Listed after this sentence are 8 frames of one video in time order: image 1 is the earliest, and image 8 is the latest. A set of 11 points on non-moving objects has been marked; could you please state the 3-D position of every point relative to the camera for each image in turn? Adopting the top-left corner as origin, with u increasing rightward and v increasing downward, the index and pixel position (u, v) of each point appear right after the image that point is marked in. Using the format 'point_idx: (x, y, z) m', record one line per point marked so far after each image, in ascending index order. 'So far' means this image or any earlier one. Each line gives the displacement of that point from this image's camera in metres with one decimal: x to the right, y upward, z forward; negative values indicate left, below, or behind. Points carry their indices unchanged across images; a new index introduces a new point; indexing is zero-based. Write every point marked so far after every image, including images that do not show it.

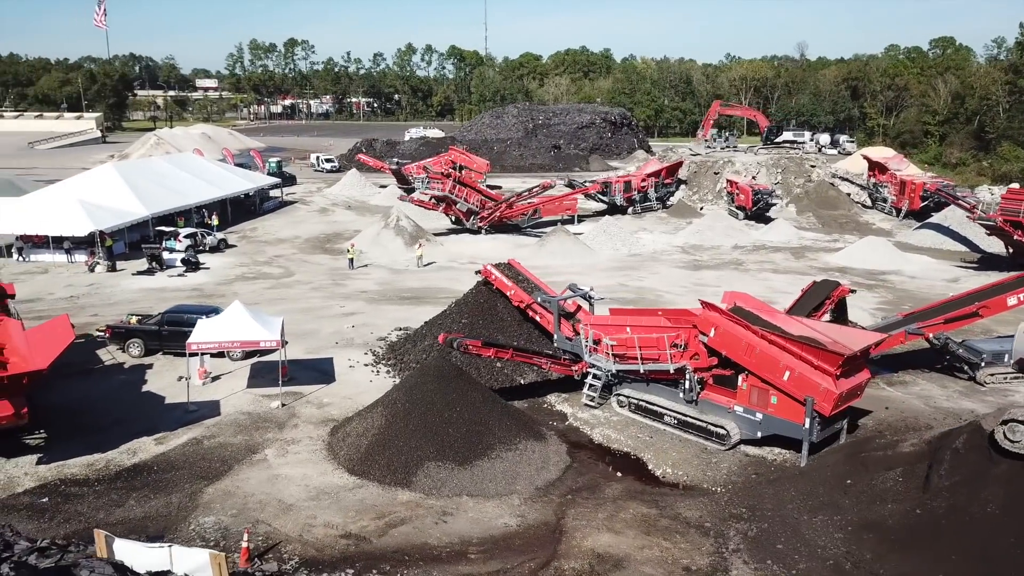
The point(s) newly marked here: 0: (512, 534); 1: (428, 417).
0: (0.0, -3.2, +10.6) m
1: (-1.3, -2.0, +12.5) m
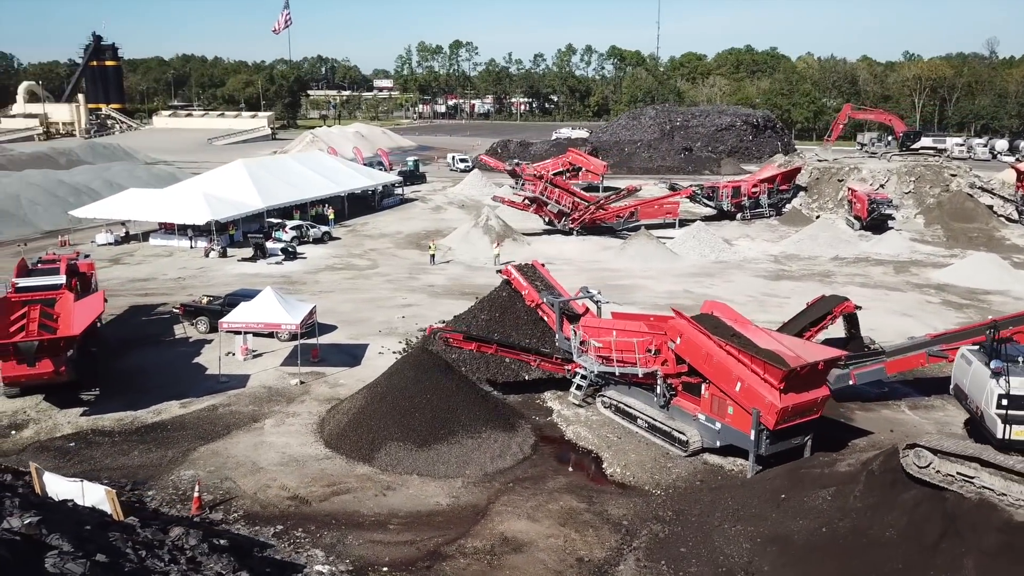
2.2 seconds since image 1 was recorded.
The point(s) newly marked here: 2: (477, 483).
0: (-1.0, -3.1, +11.5) m
1: (-1.8, -1.9, +13.6) m
2: (-0.6, -2.9, +12.4) m
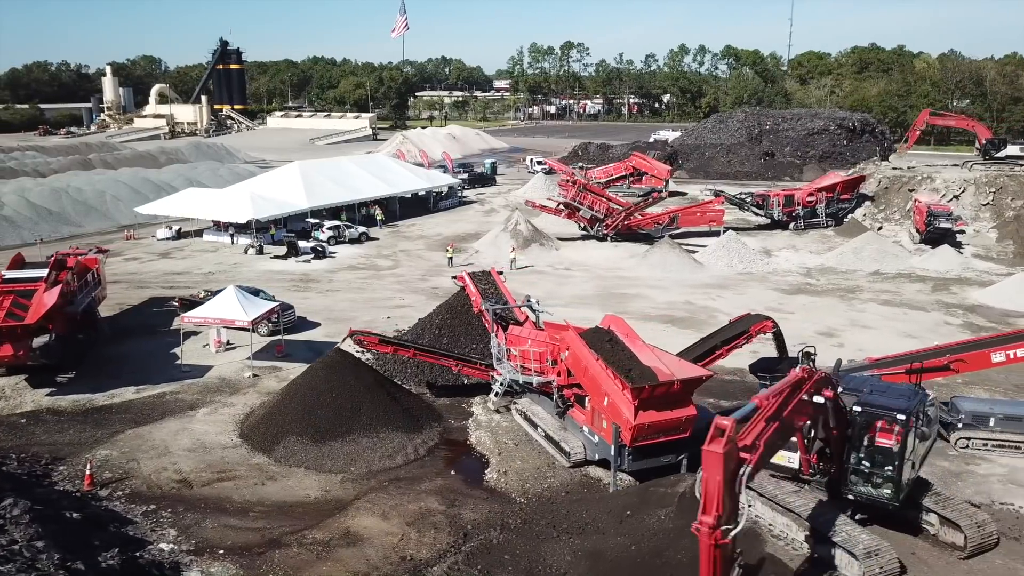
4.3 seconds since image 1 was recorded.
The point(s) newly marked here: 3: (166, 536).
0: (-3.1, -3.2, +12.3) m
1: (-3.6, -2.0, +14.5) m
2: (-2.5, -3.1, +13.1) m
3: (-4.7, -3.4, +11.2) m
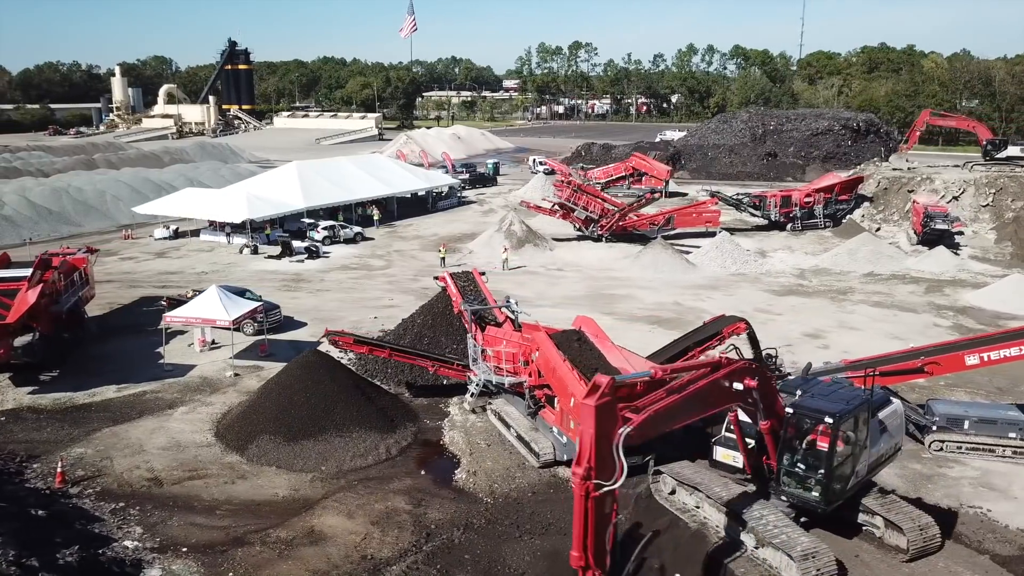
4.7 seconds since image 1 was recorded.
0: (-3.6, -3.2, +12.4) m
1: (-4.0, -2.0, +14.6) m
2: (-3.0, -3.1, +13.2) m
3: (-5.3, -3.4, +11.3) m
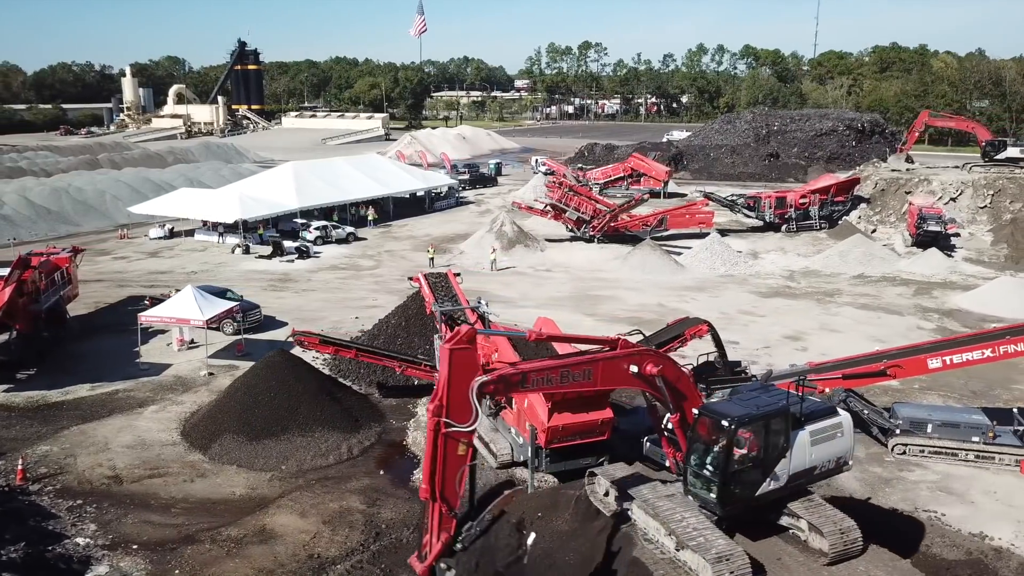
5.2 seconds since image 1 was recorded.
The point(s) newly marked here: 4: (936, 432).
0: (-4.4, -3.2, +12.5) m
1: (-4.7, -2.0, +14.7) m
2: (-3.7, -3.1, +13.3) m
3: (-6.0, -3.4, +11.5) m
4: (+7.4, -2.5, +14.3) m
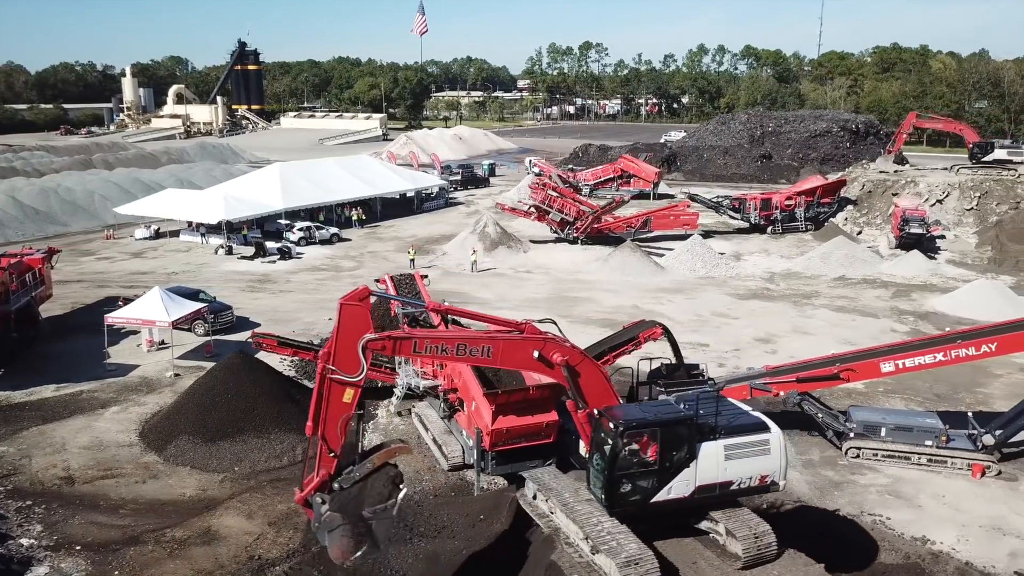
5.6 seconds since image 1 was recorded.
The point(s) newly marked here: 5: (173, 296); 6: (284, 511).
0: (-5.2, -3.3, +12.6) m
1: (-5.5, -2.0, +14.8) m
2: (-4.5, -3.1, +13.4) m
3: (-6.8, -3.4, +11.6) m
4: (+6.6, -2.6, +14.3) m
5: (-7.8, -0.2, +18.8) m
6: (-3.5, -3.4, +12.4) m
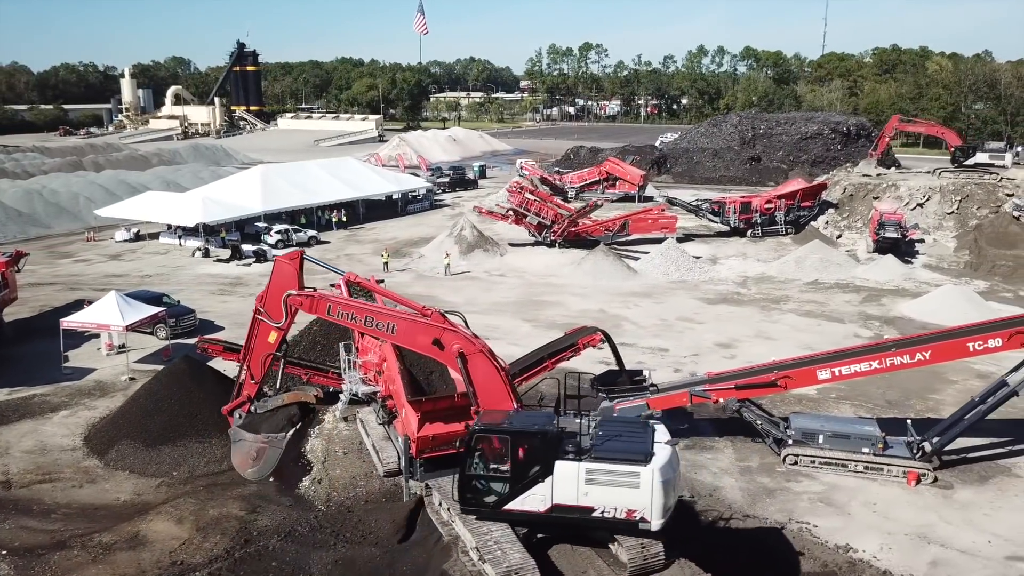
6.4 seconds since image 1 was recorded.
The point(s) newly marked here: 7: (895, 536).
0: (-6.3, -3.4, +12.7) m
1: (-6.6, -2.1, +14.9) m
2: (-5.6, -3.2, +13.5) m
3: (-7.9, -3.5, +11.7) m
4: (+5.5, -2.7, +14.4) m
5: (-8.8, -0.3, +19.0) m
6: (-4.5, -3.5, +12.5) m
7: (+5.8, -3.7, +12.3) m
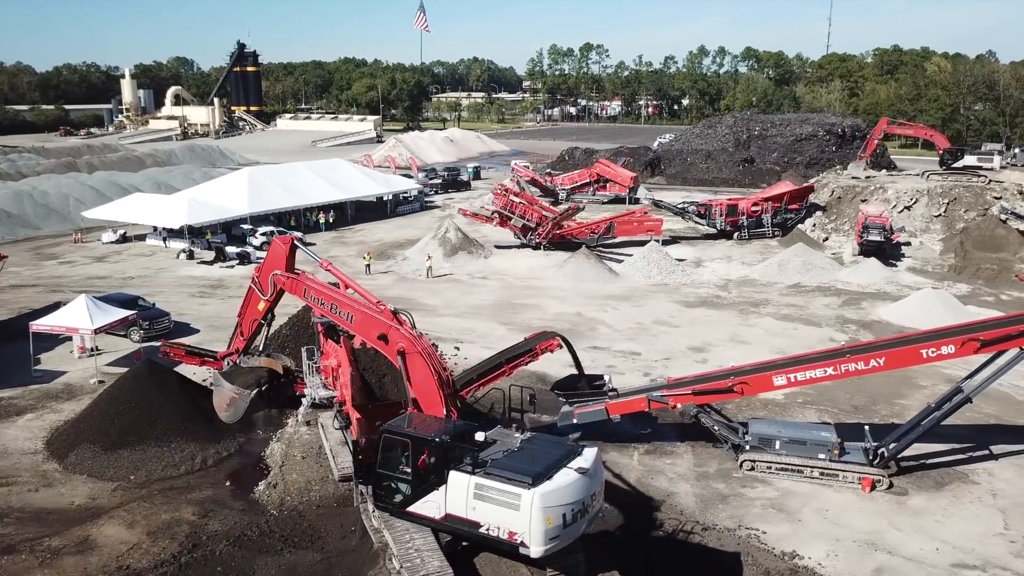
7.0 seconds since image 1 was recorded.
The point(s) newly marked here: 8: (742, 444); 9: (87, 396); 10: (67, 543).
0: (-7.0, -3.5, +12.8) m
1: (-7.3, -2.2, +15.0) m
2: (-6.4, -3.3, +13.6) m
3: (-8.7, -3.6, +11.8) m
4: (+4.8, -2.8, +14.4) m
5: (-9.6, -0.4, +19.1) m
6: (-5.3, -3.6, +12.6) m
7: (+5.0, -3.8, +12.4) m
8: (+4.1, -2.8, +14.7) m
9: (-9.0, -2.3, +17.4) m
10: (-6.4, -3.7, +11.9) m
